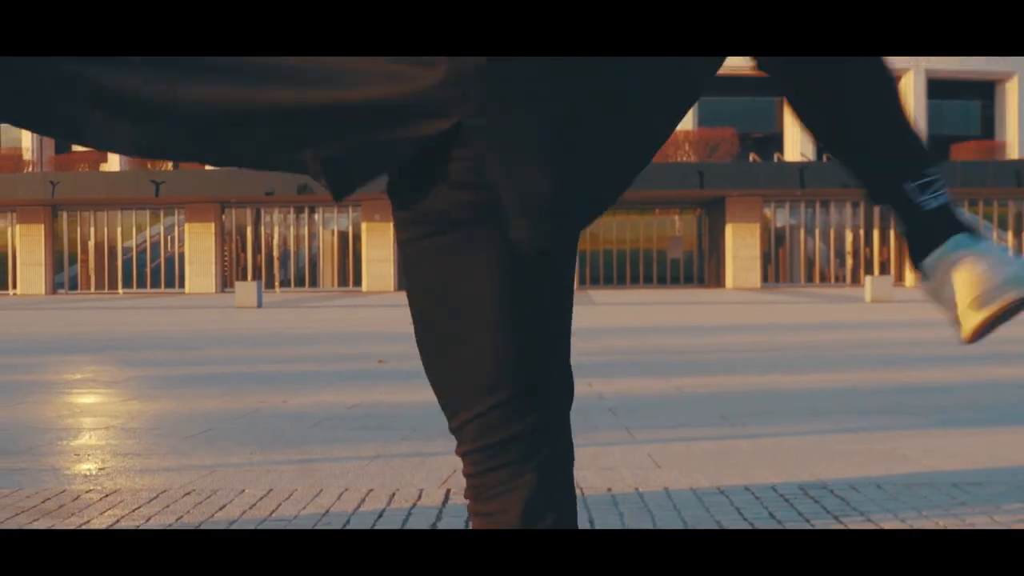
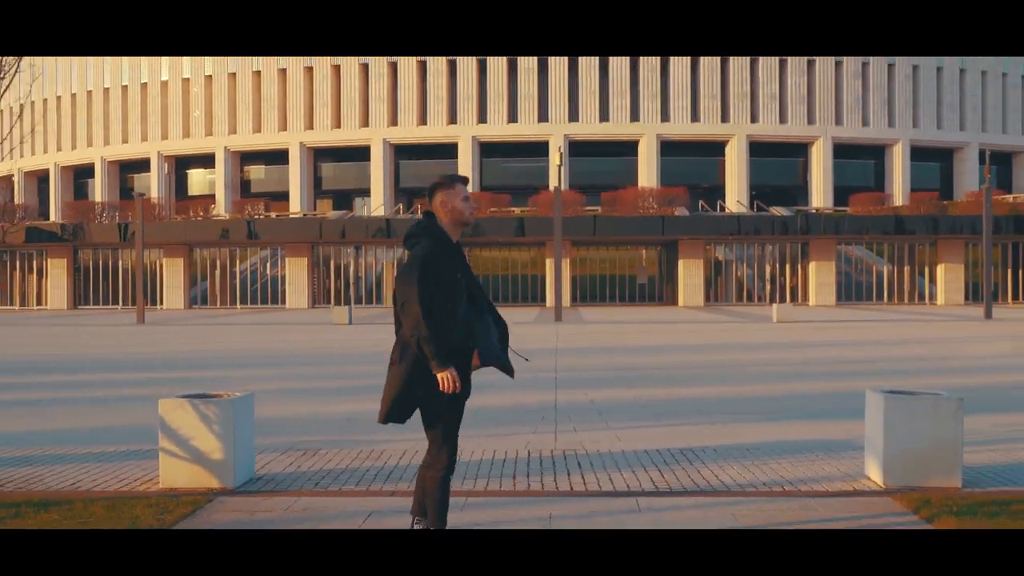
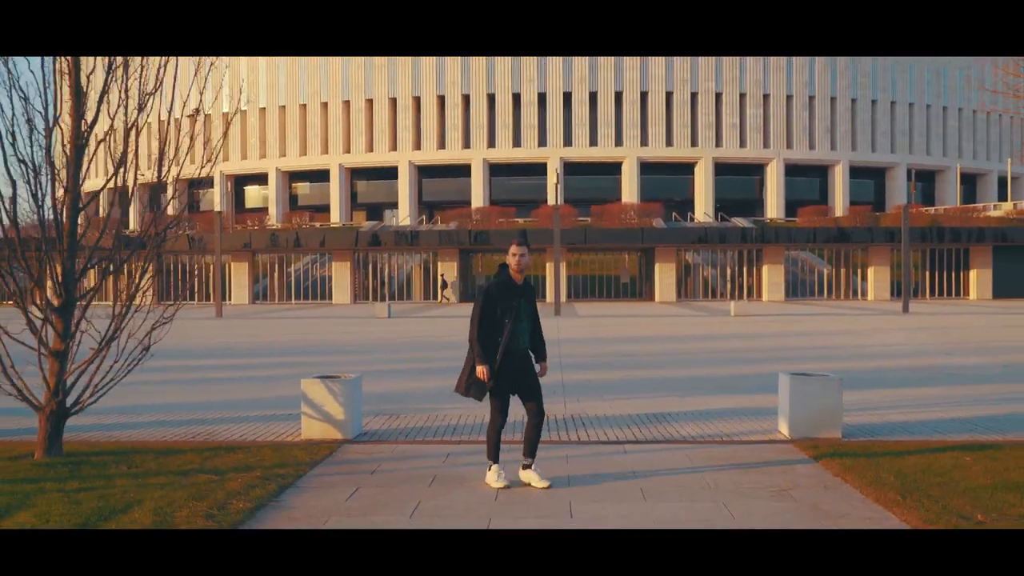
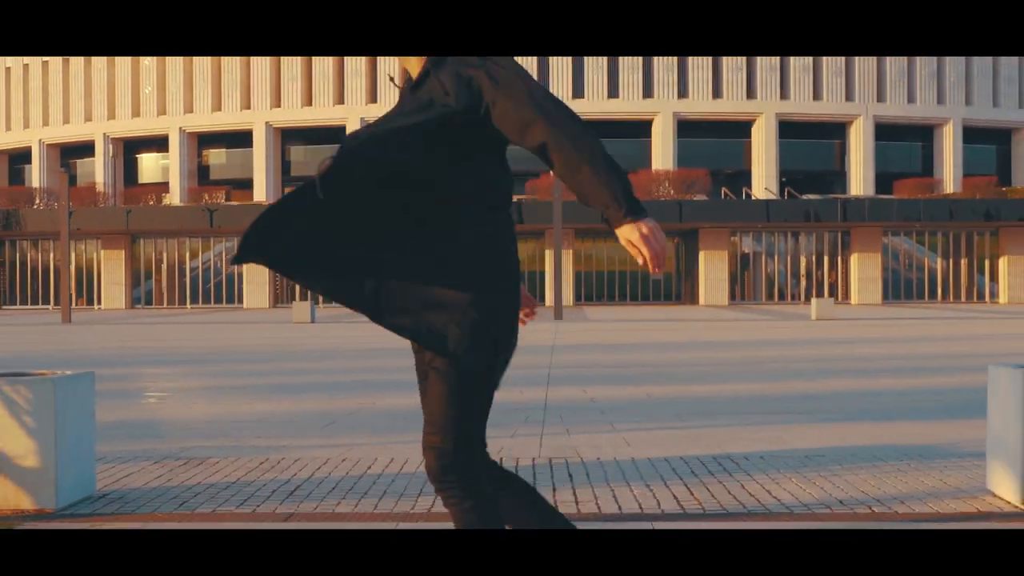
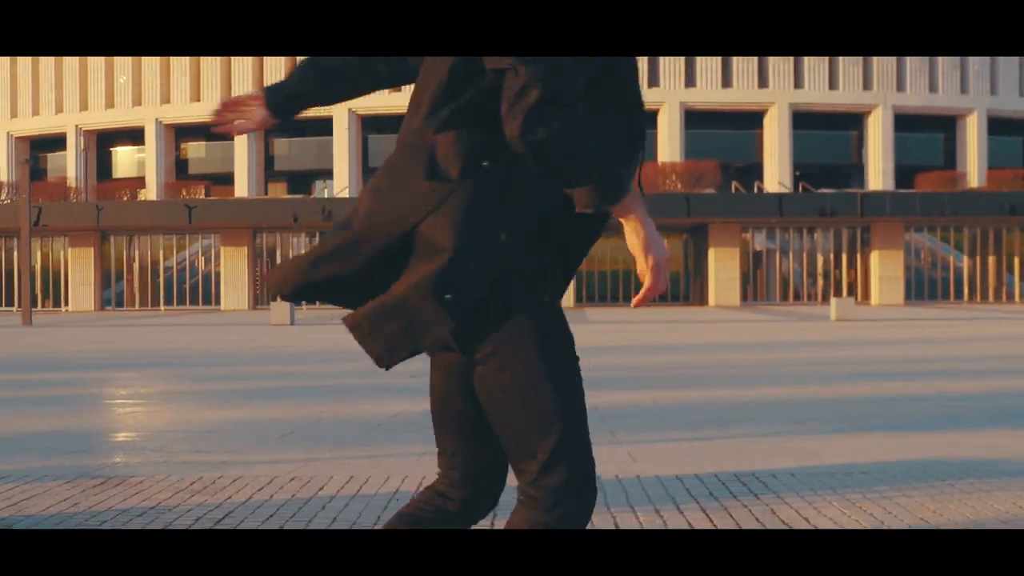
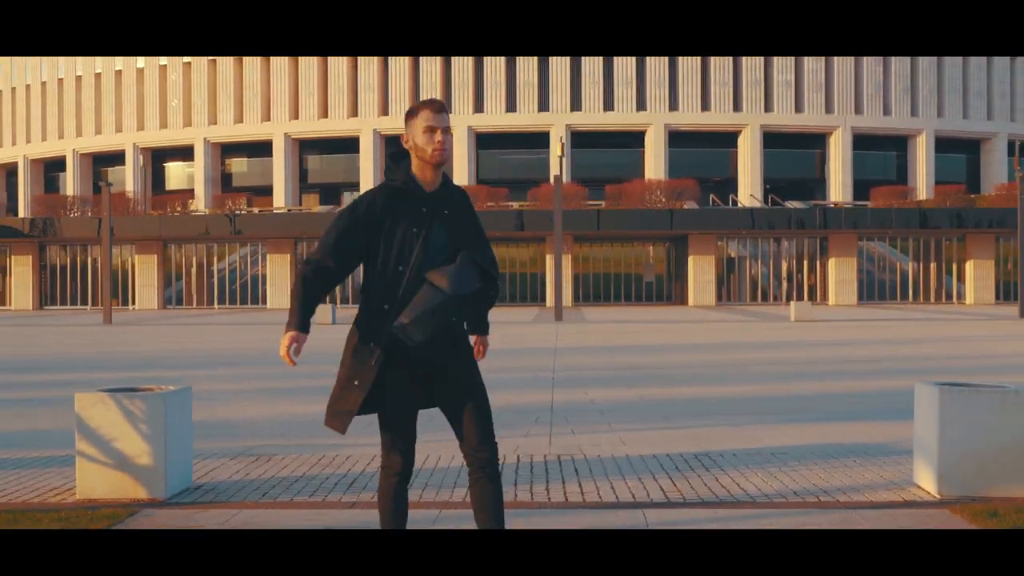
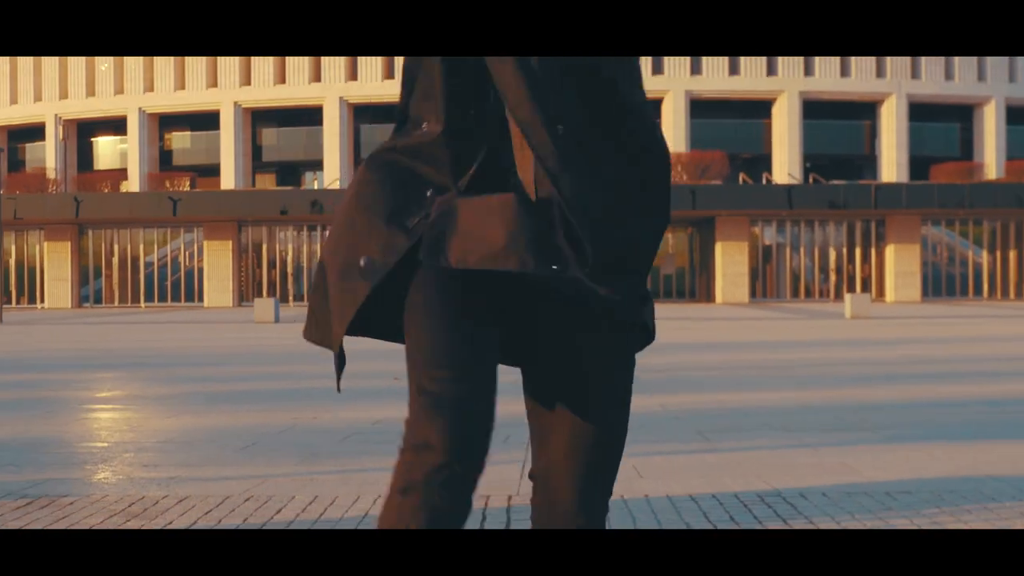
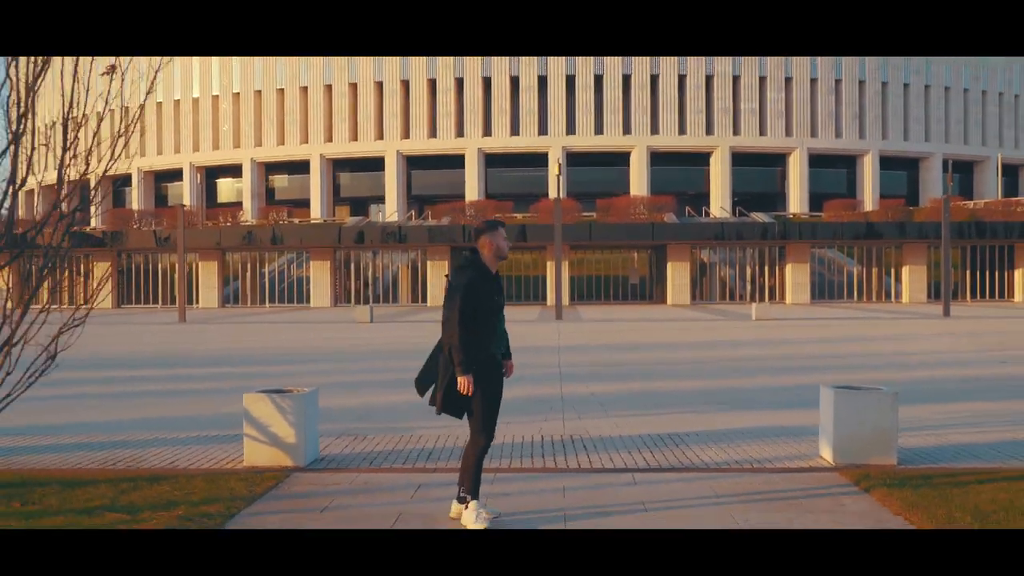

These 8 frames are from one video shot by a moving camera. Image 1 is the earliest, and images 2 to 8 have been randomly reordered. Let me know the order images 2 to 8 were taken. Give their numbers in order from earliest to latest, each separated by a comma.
7, 5, 4, 6, 2, 8, 3
